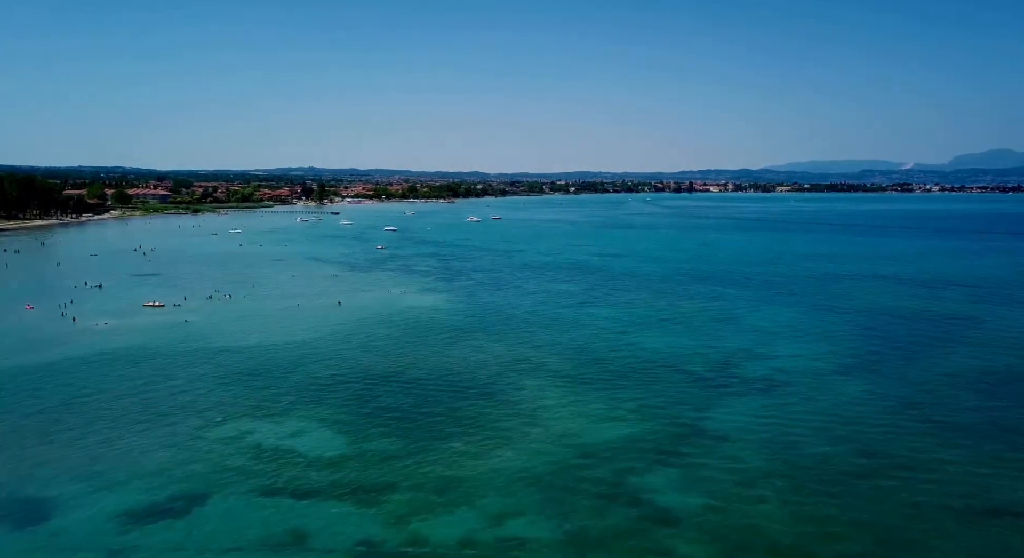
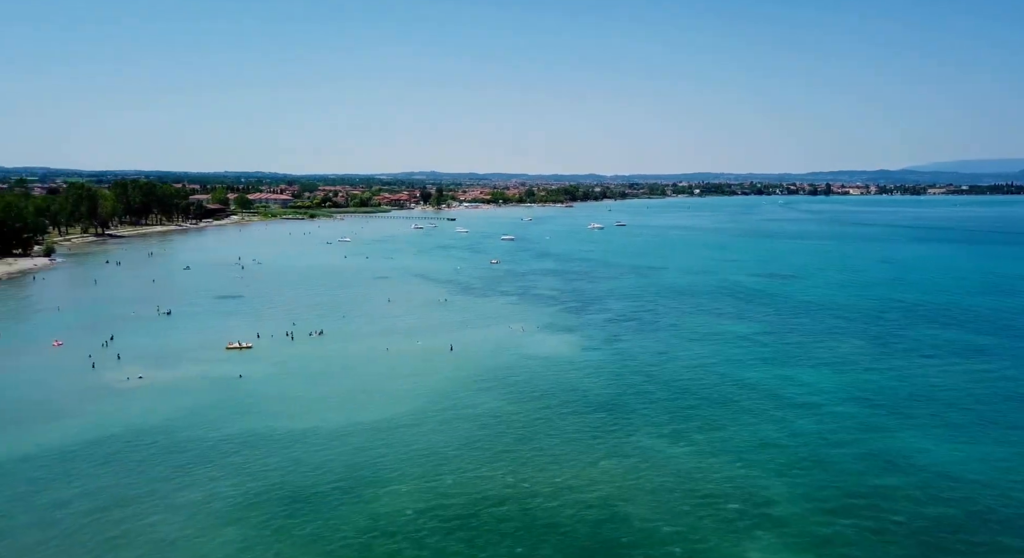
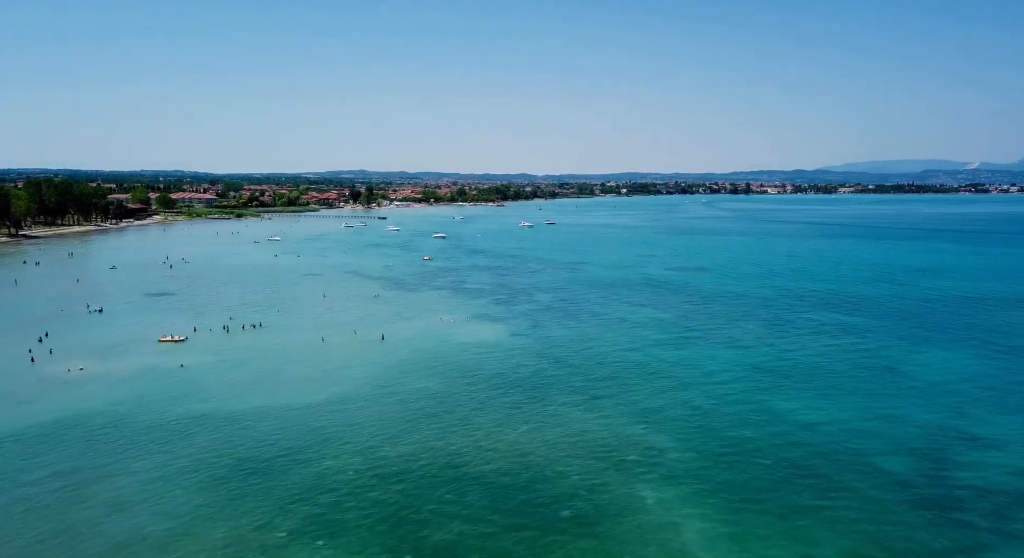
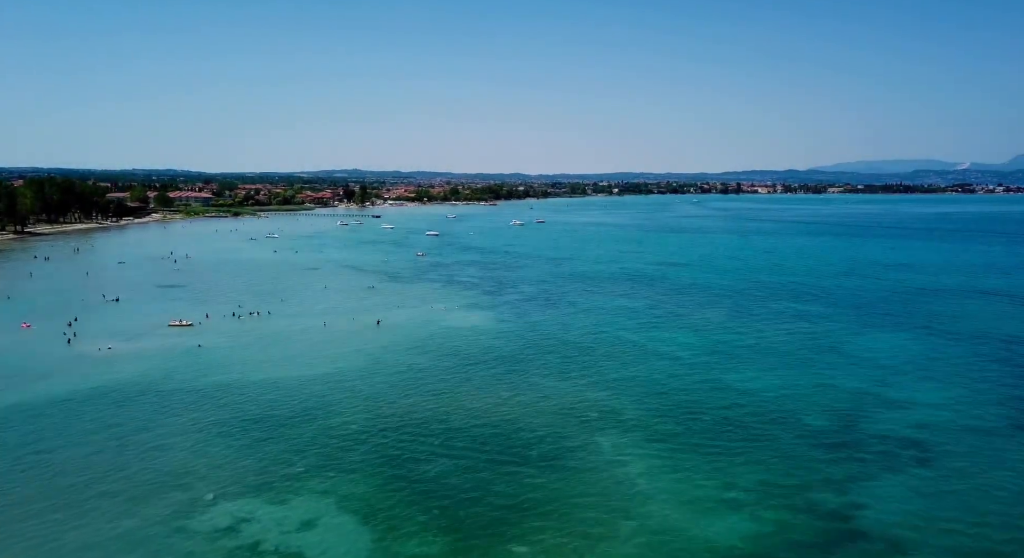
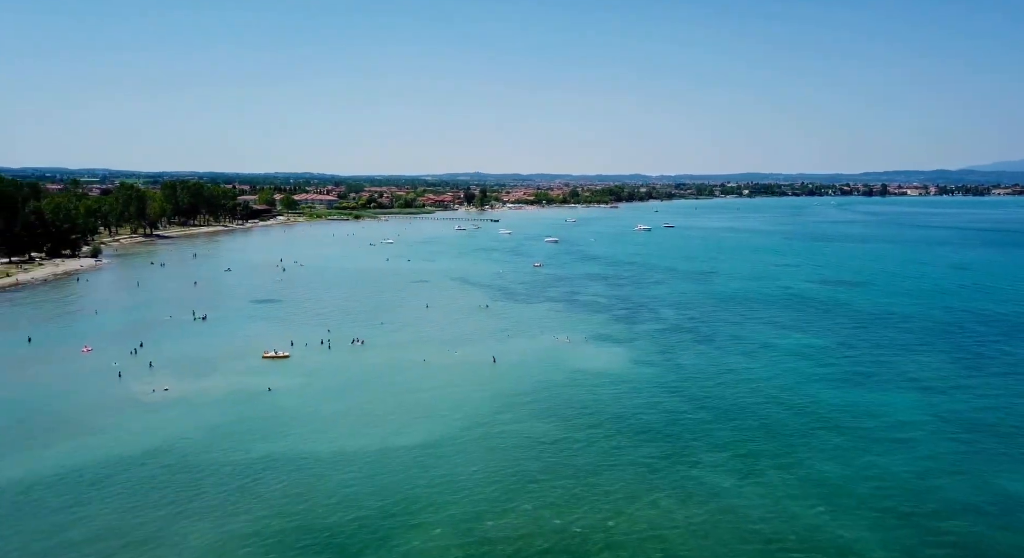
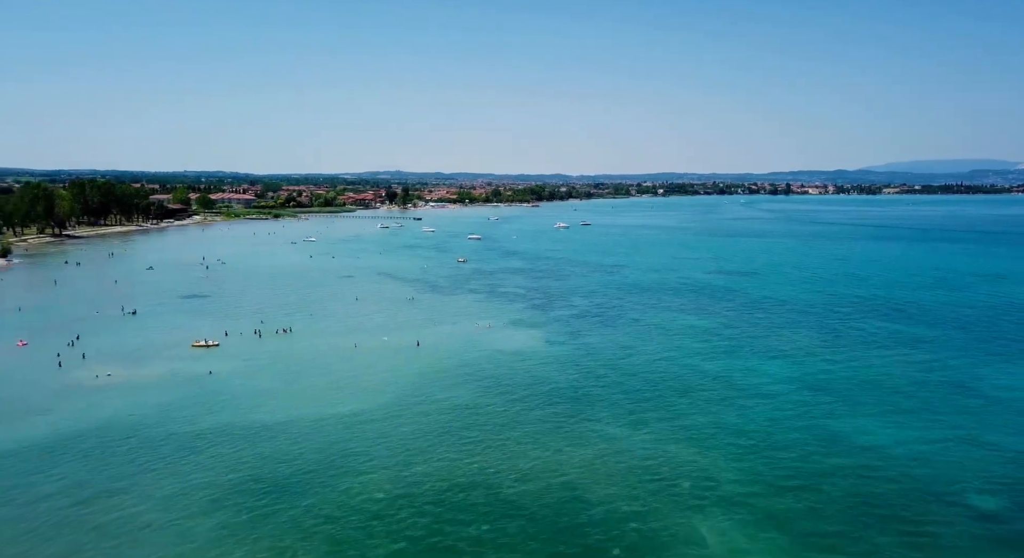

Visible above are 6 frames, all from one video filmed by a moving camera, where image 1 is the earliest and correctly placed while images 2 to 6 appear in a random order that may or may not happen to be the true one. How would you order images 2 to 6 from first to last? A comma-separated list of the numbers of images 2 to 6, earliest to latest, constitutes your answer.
4, 3, 6, 2, 5
